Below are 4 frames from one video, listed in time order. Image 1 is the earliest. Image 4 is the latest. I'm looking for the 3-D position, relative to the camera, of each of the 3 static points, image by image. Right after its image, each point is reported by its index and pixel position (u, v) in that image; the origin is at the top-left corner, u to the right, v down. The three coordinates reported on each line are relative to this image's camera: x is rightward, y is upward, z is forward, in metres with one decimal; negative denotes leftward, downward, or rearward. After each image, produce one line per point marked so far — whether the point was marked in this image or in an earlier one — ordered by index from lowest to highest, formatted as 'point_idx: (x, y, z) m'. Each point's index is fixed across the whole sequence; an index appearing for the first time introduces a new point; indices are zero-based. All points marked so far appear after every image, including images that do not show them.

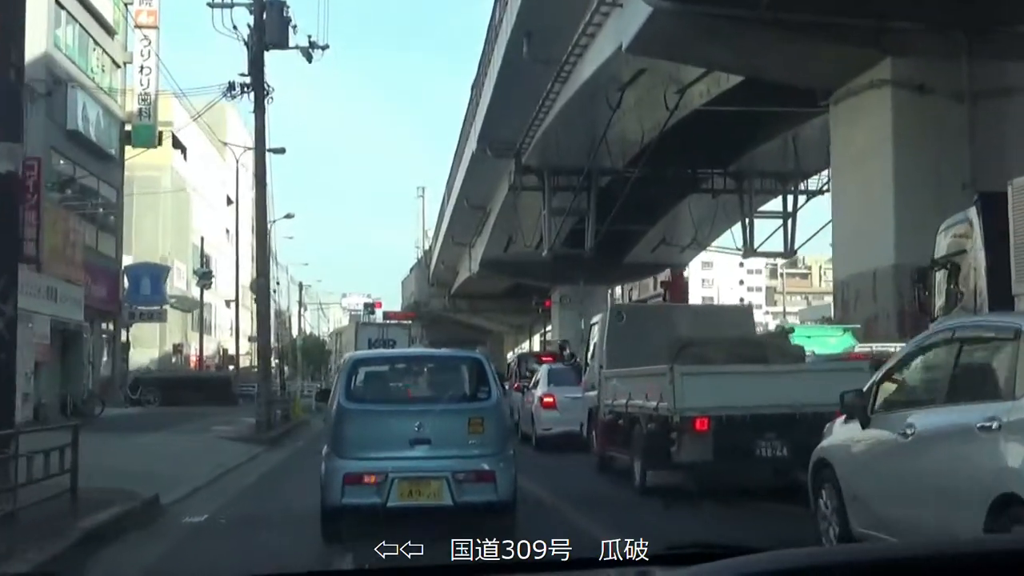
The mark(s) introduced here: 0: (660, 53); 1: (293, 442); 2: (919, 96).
0: (+1.2, +2.0, +17.3) m
1: (-2.1, -1.5, +19.3) m
2: (+3.4, +1.6, +16.7) m
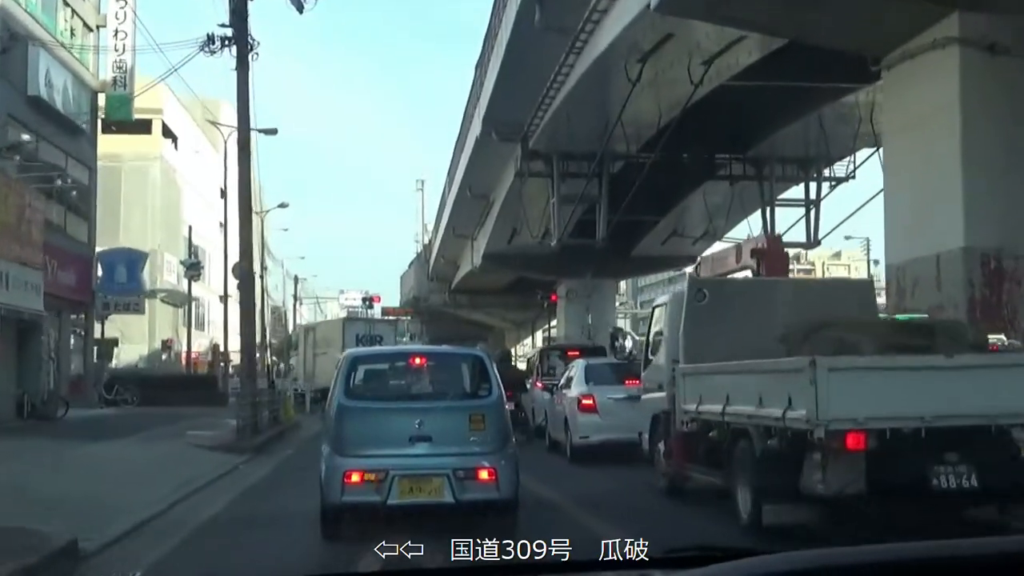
0: (+1.4, +2.1, +15.4) m
1: (-2.0, -1.4, +17.5) m
2: (+3.5, +1.7, +14.8) m
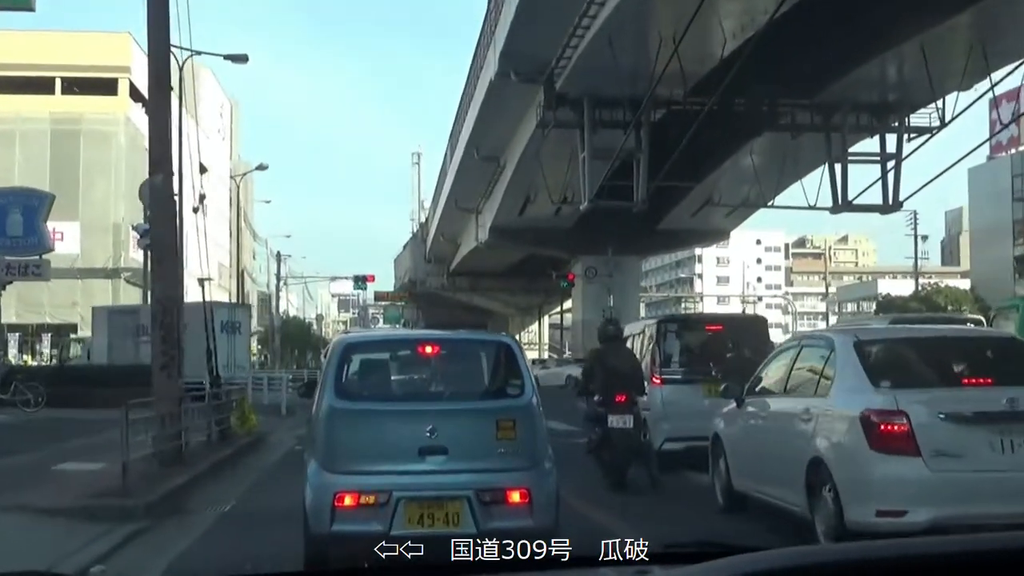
0: (+1.7, +2.4, +10.3) m
1: (-1.6, -1.1, +12.4) m
2: (+3.8, +2.0, +9.8) m
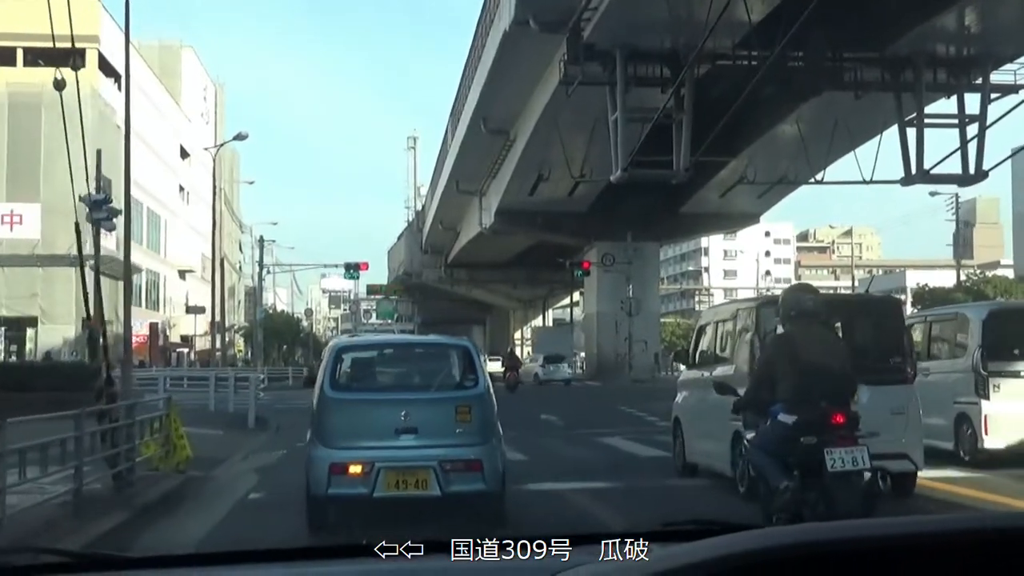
0: (+2.0, +2.5, +6.6) m
1: (-1.4, -0.9, +8.7) m
2: (+4.1, +2.1, +6.0) m
